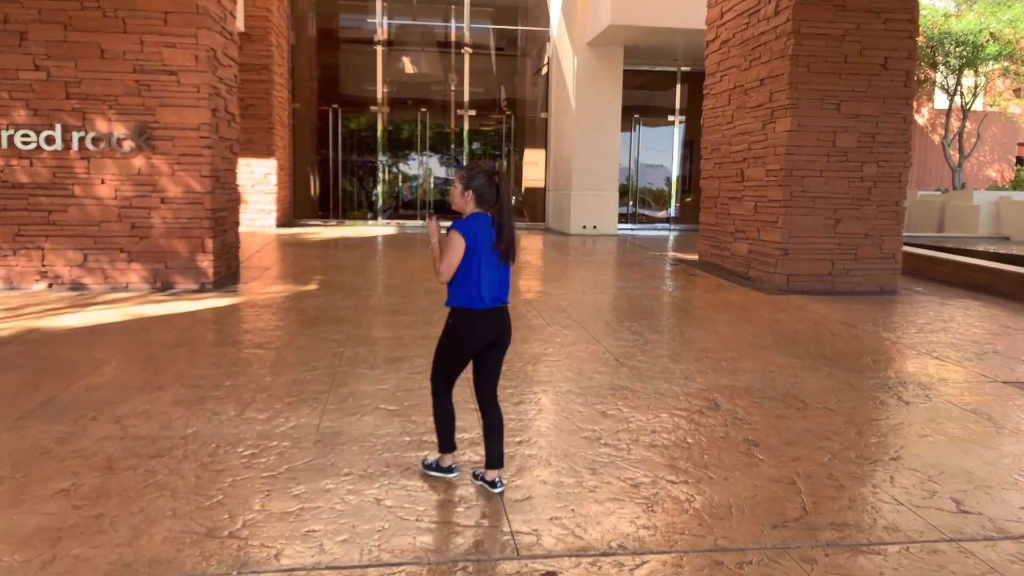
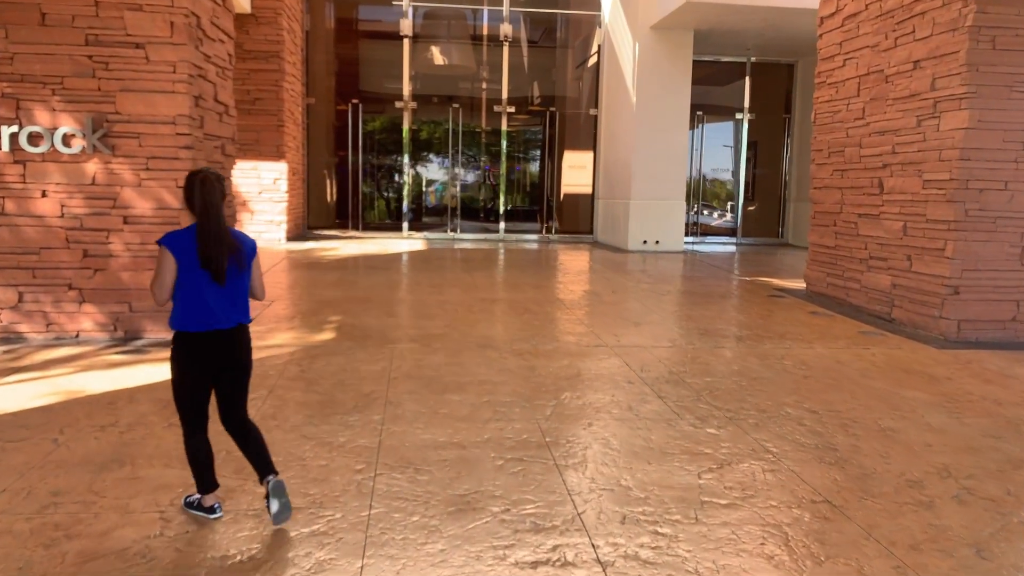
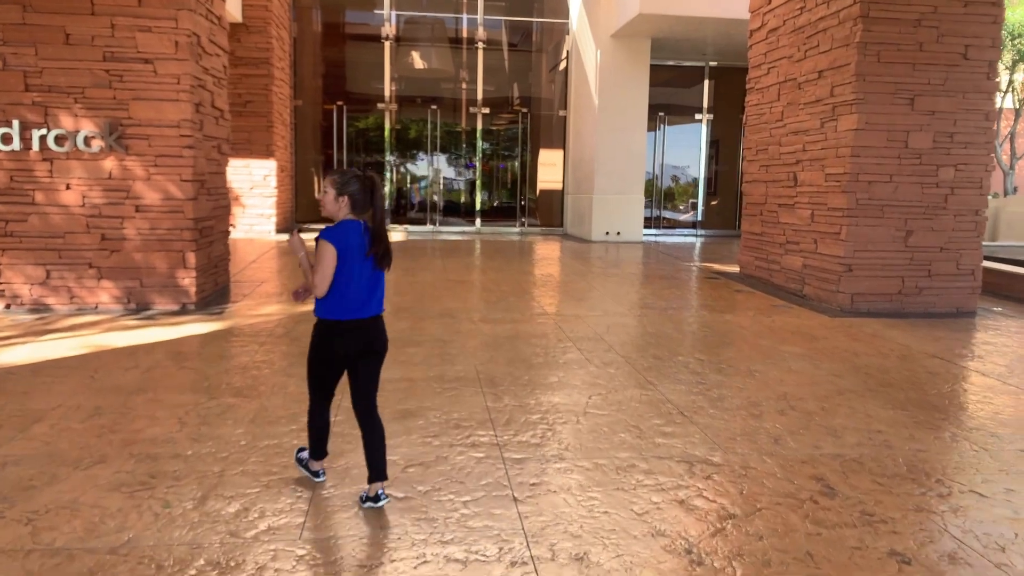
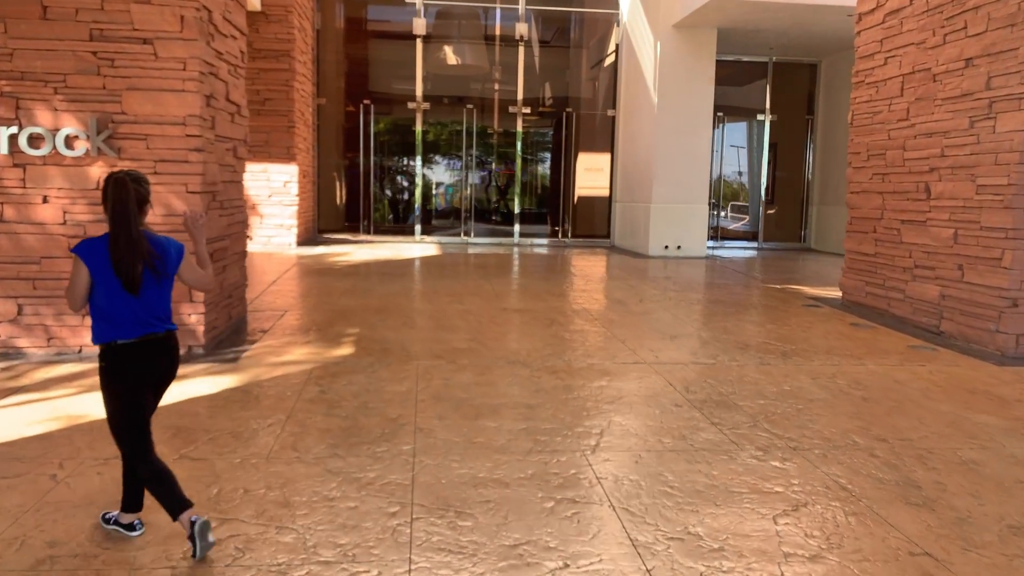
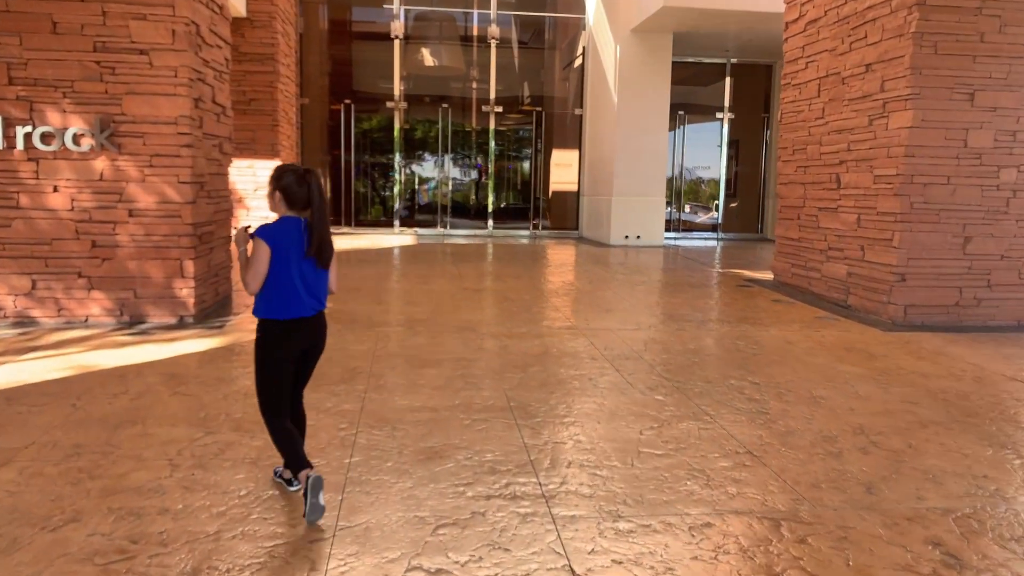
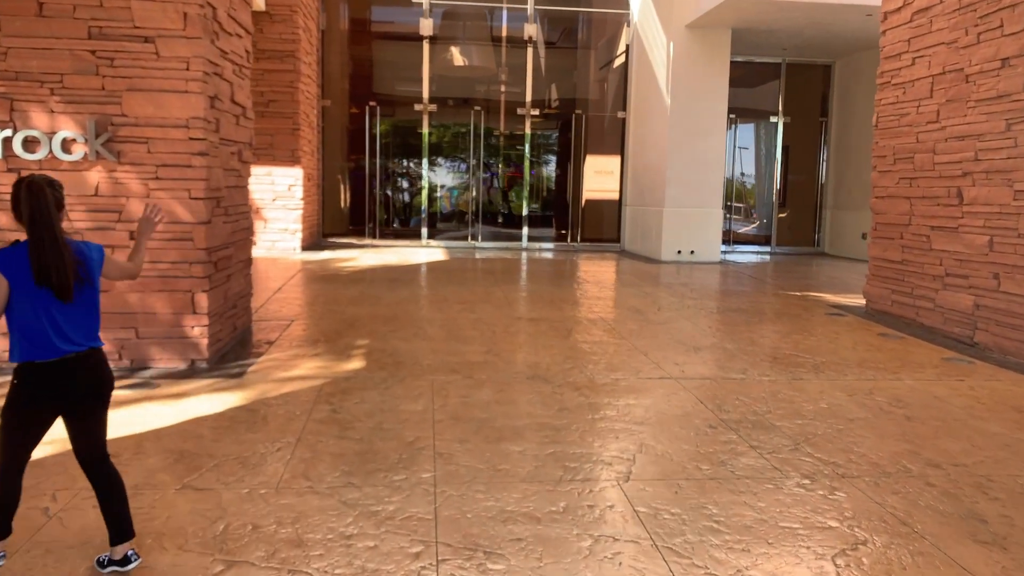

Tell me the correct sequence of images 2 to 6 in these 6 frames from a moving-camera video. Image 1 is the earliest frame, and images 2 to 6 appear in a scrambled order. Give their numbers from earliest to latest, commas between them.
3, 5, 2, 4, 6
